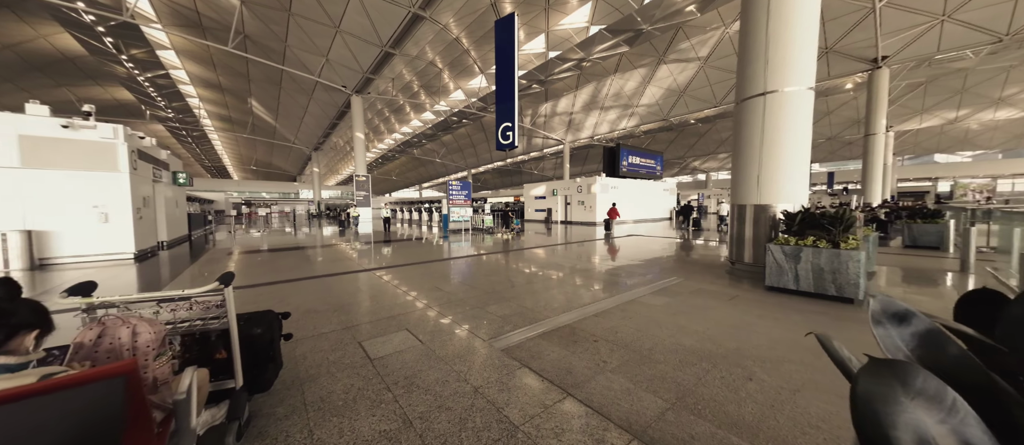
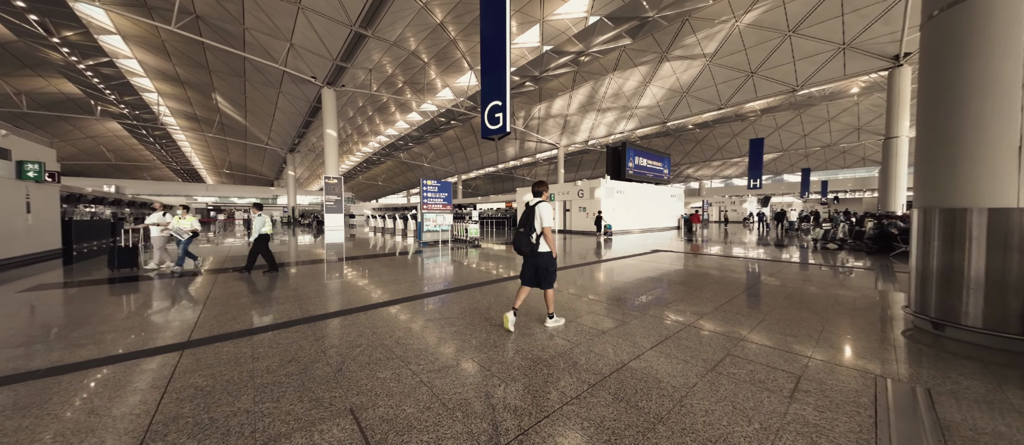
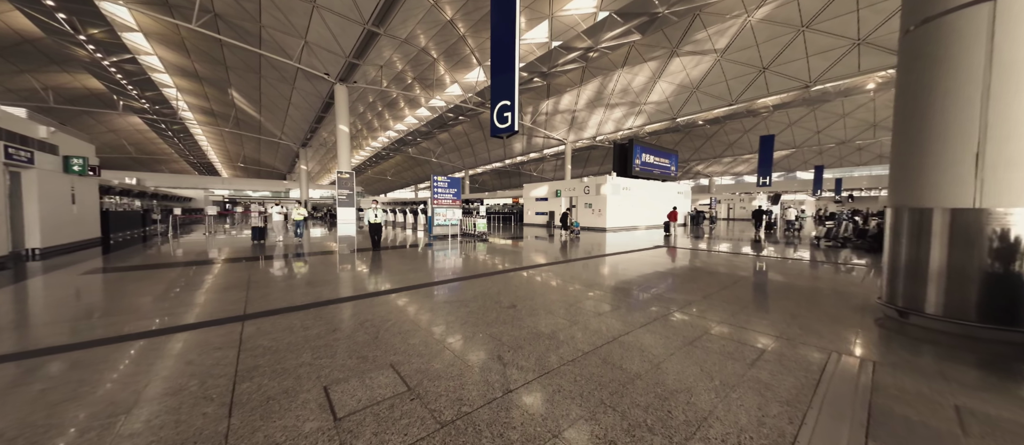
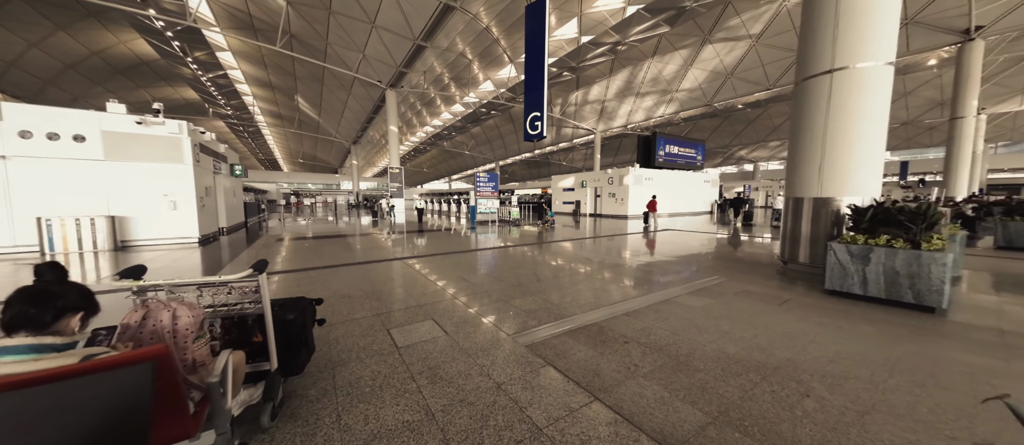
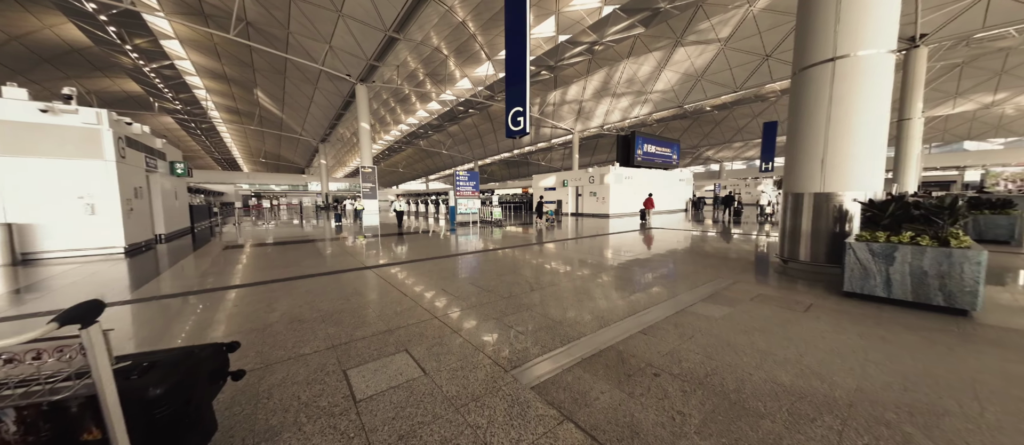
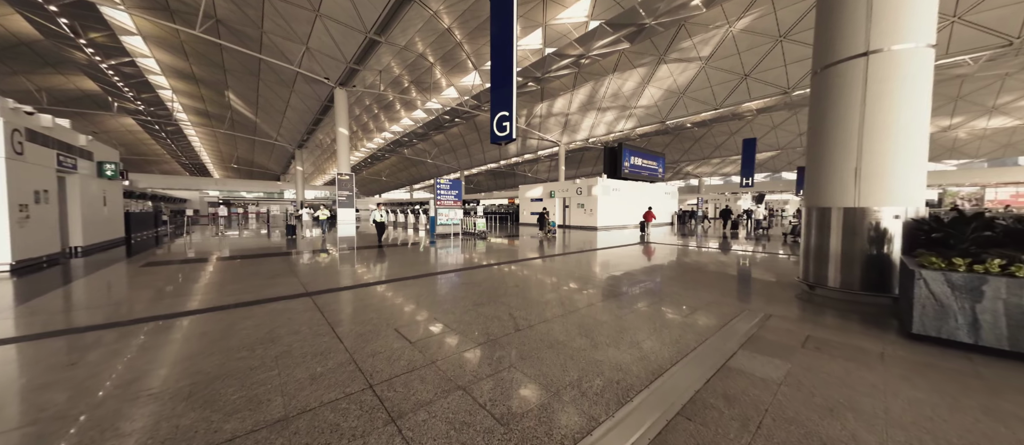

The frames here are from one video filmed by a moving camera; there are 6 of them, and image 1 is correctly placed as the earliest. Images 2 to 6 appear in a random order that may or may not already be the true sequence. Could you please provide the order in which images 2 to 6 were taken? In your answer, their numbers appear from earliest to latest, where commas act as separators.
4, 5, 6, 3, 2
